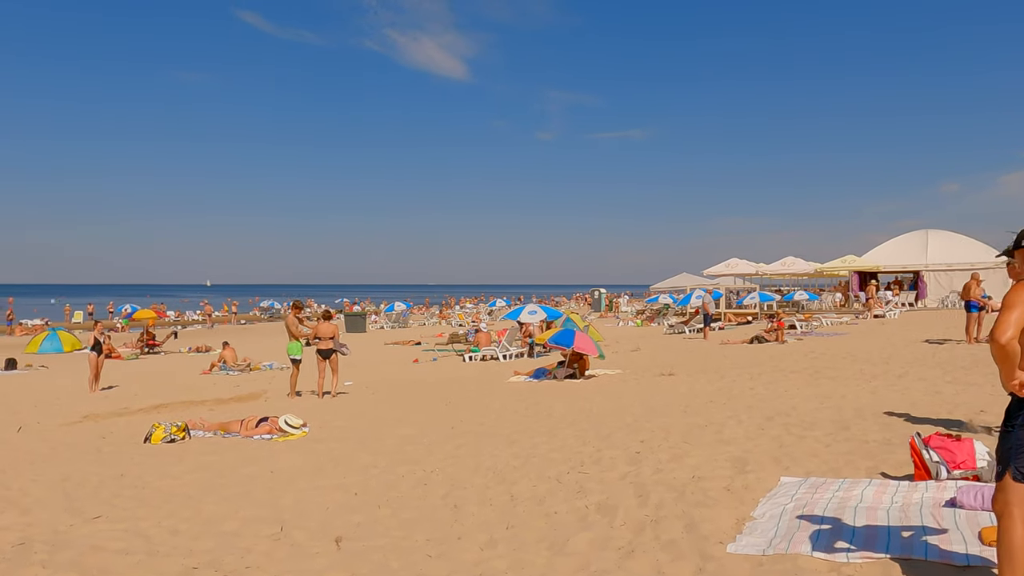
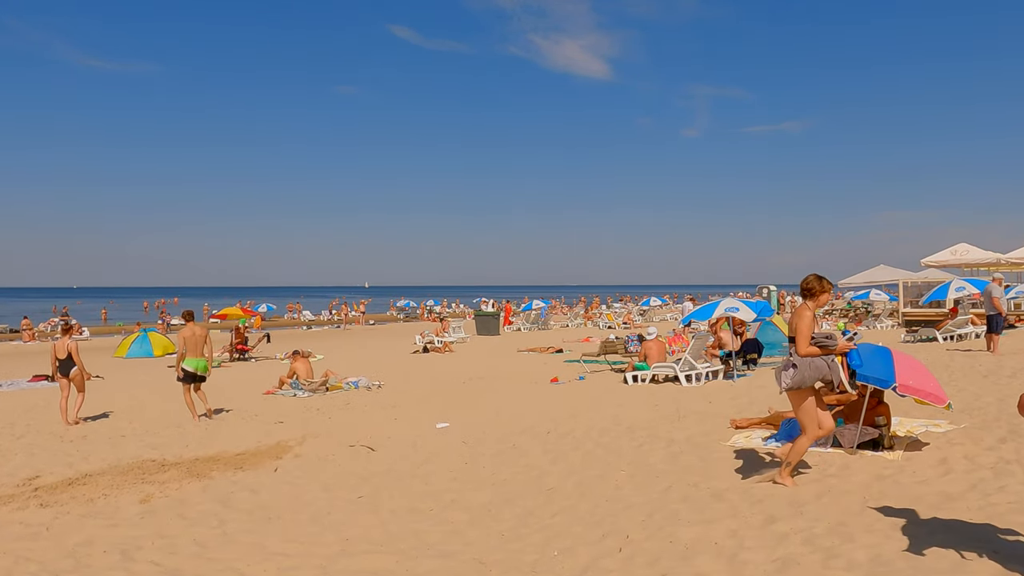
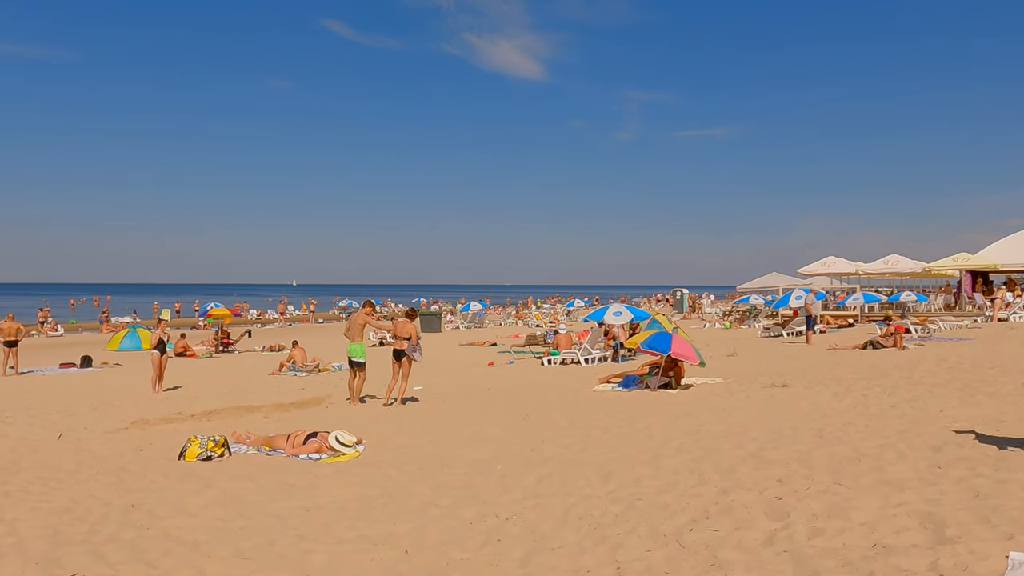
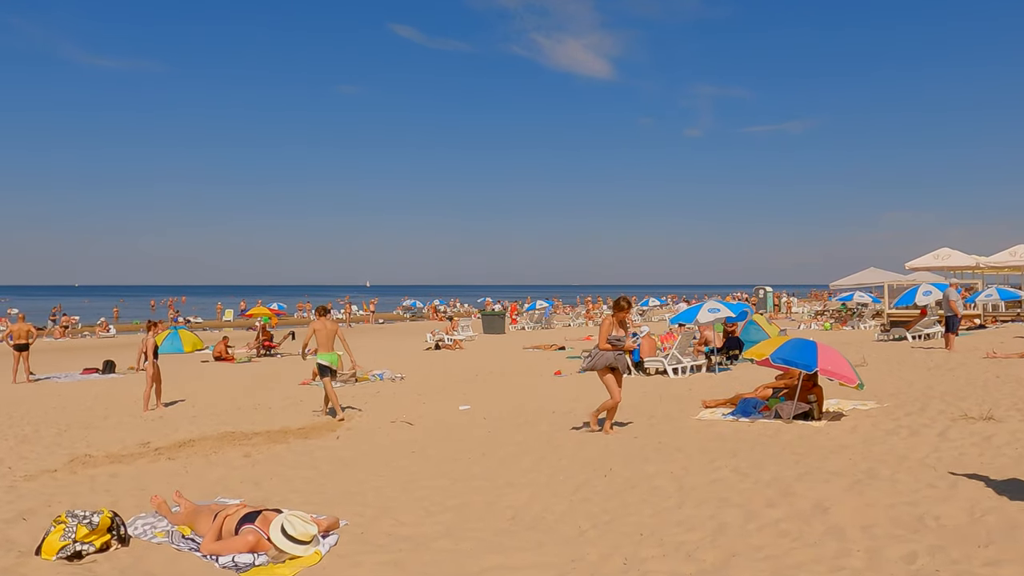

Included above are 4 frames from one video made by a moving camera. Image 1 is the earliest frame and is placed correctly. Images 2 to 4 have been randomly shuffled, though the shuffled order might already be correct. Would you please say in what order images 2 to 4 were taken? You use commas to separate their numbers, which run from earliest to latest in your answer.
3, 4, 2
